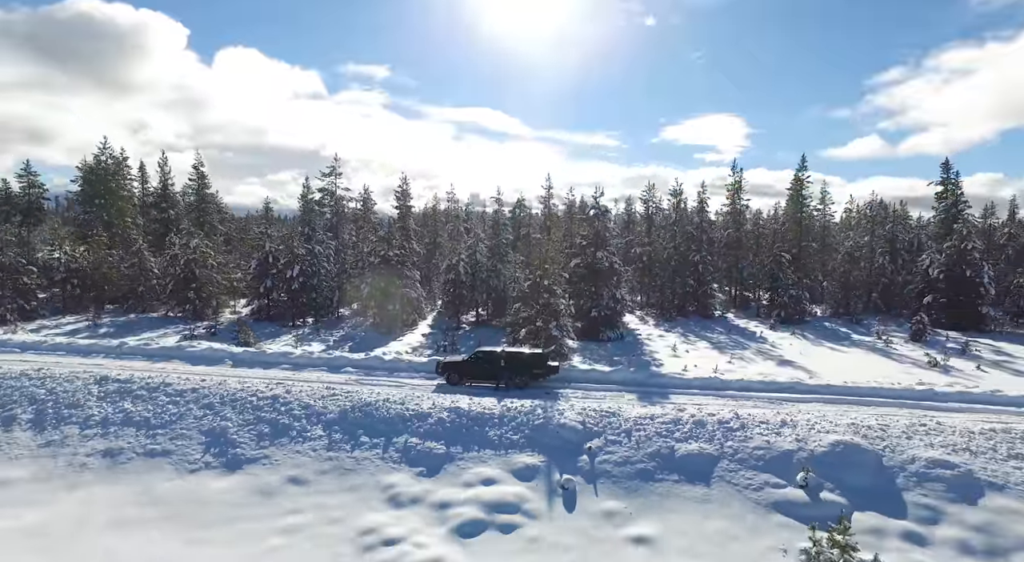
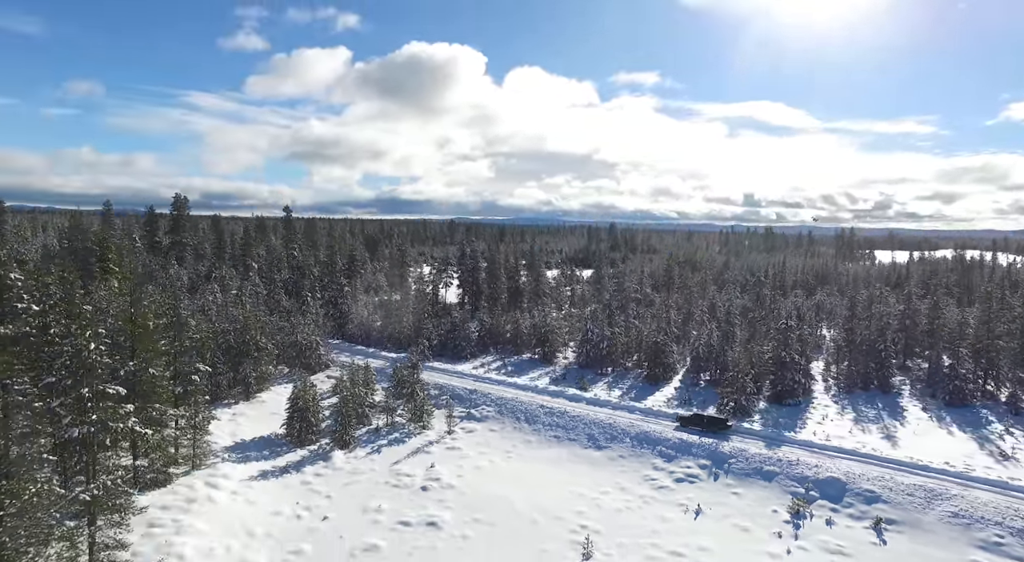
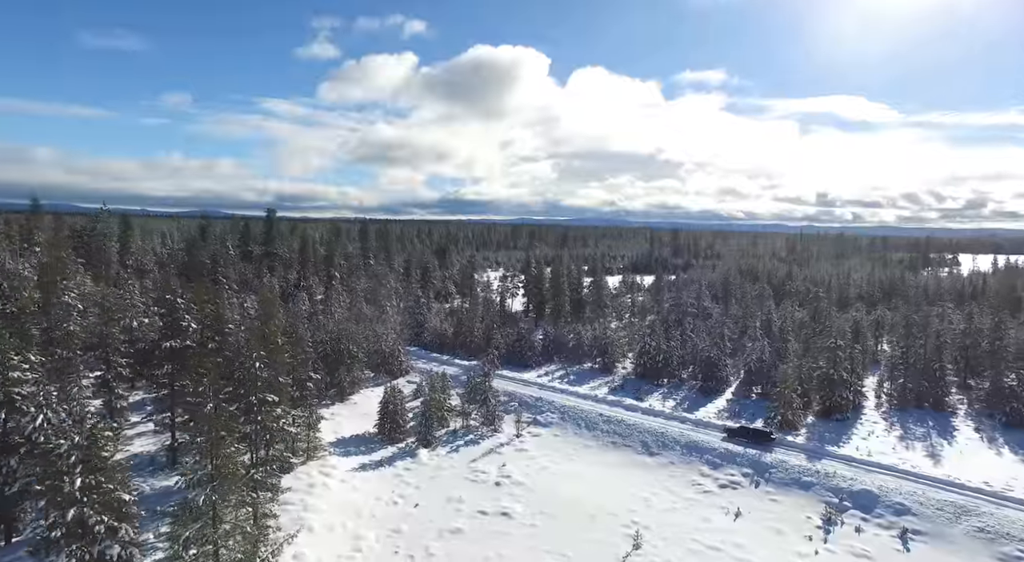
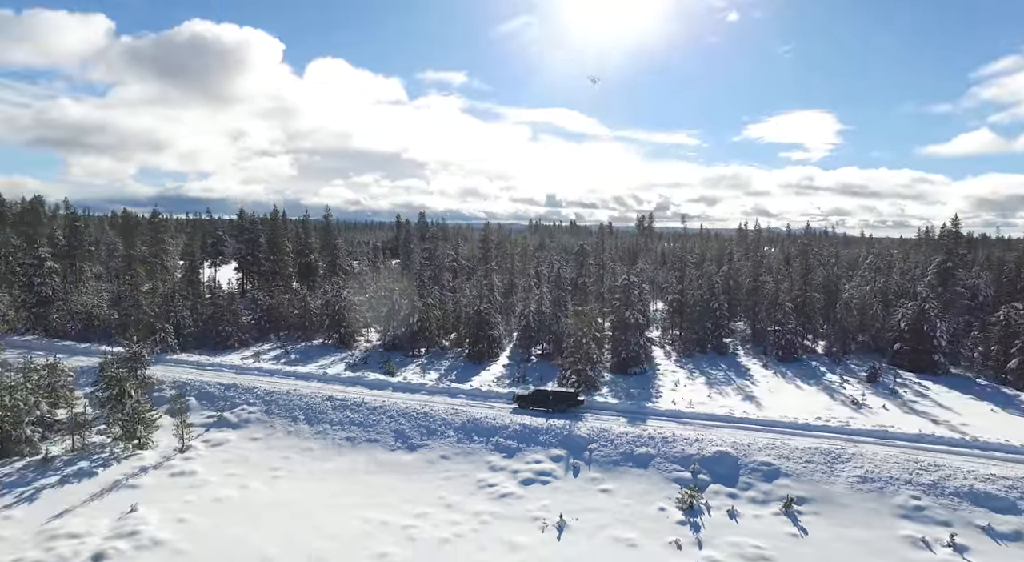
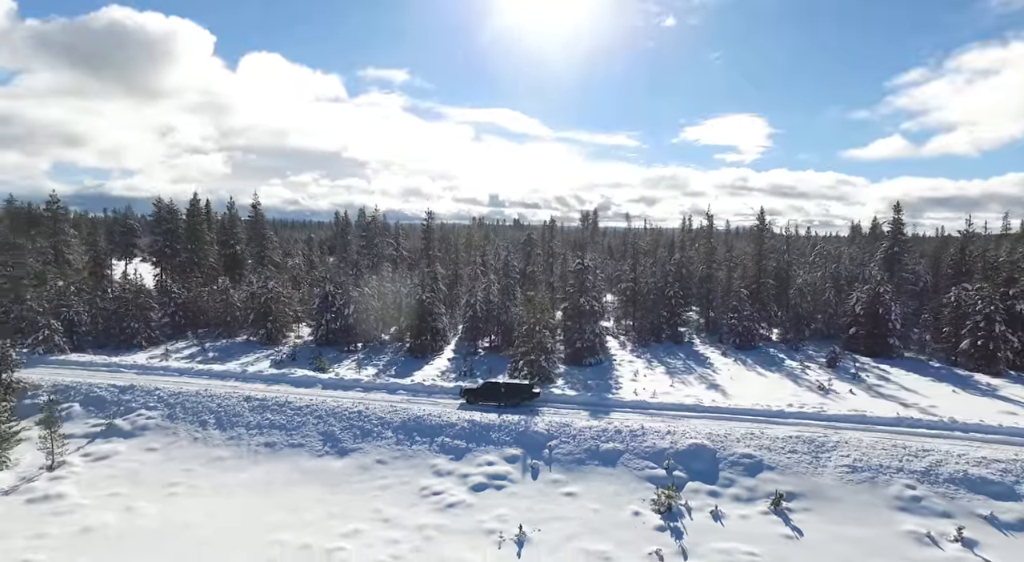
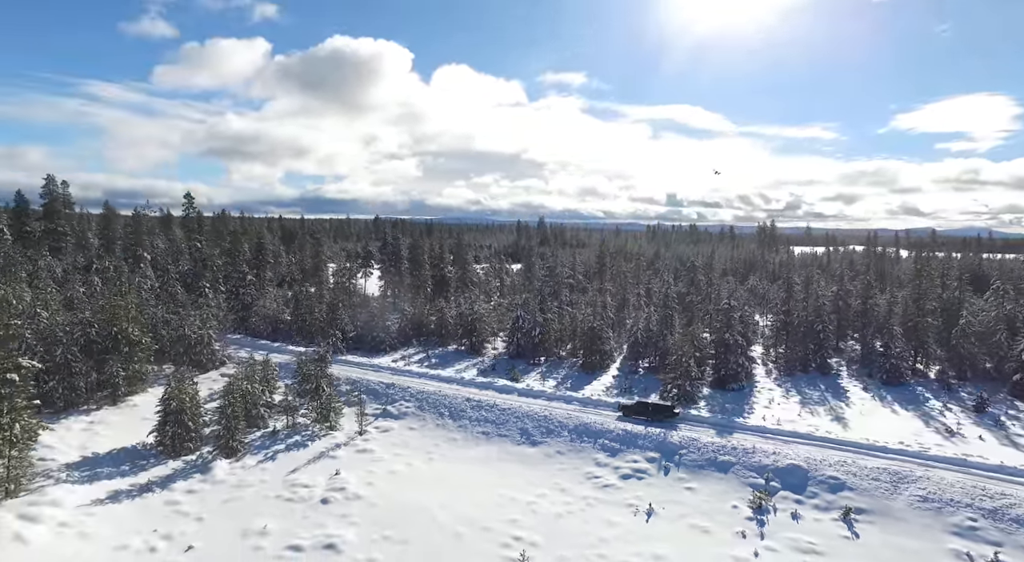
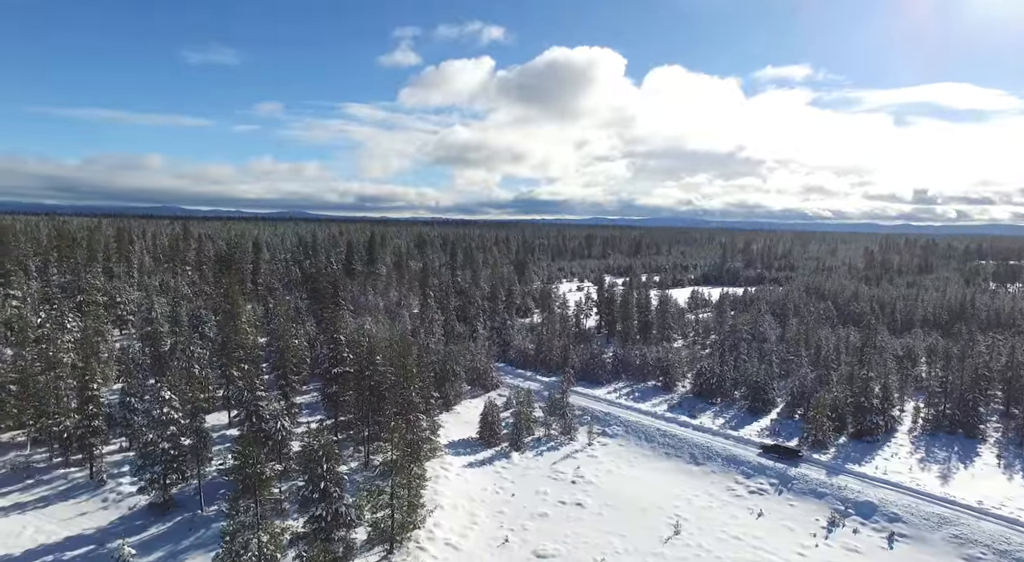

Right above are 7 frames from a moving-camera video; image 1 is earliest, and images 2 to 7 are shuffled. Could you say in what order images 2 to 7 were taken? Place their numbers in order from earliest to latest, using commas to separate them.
5, 4, 6, 2, 3, 7
